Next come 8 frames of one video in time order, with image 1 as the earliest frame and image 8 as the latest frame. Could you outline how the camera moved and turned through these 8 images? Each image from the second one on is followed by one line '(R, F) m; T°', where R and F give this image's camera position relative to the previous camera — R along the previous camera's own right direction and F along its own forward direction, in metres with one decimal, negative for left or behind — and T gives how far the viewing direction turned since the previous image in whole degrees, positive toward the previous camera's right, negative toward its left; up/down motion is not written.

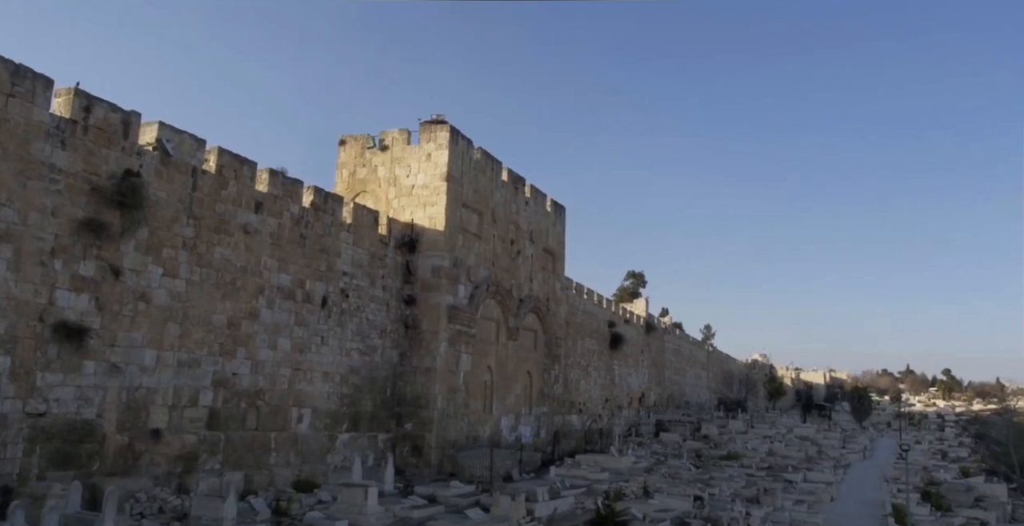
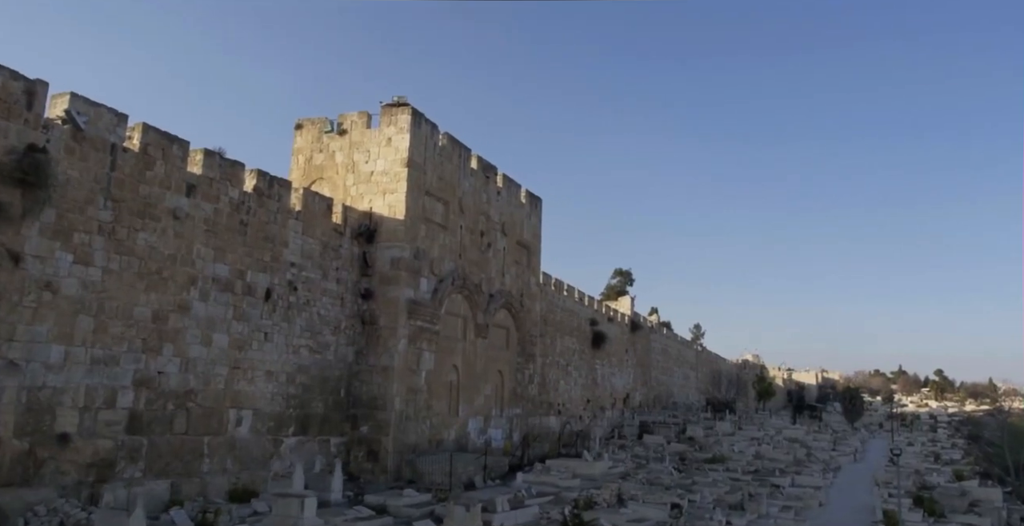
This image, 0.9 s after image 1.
(+0.5, +0.9) m; 0°
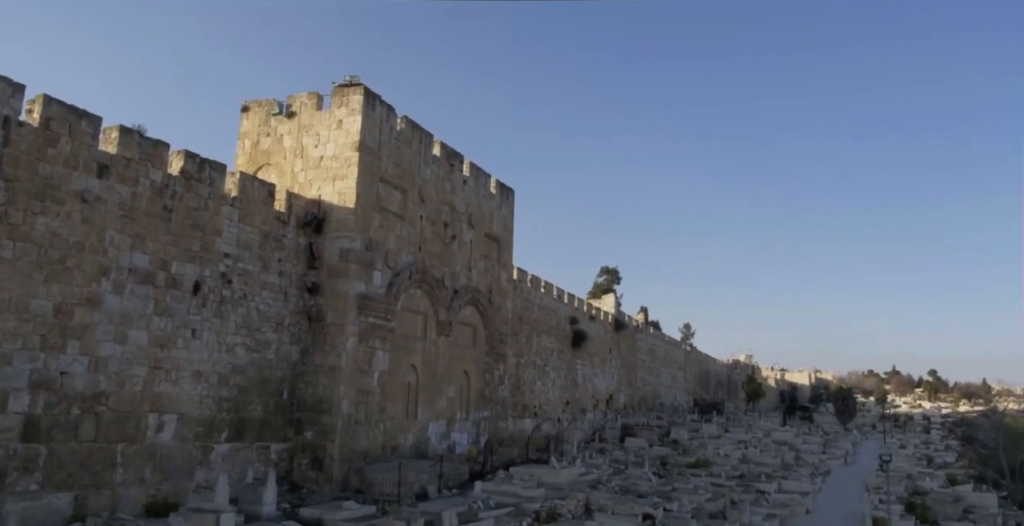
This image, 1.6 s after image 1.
(+0.6, +0.9) m; 0°
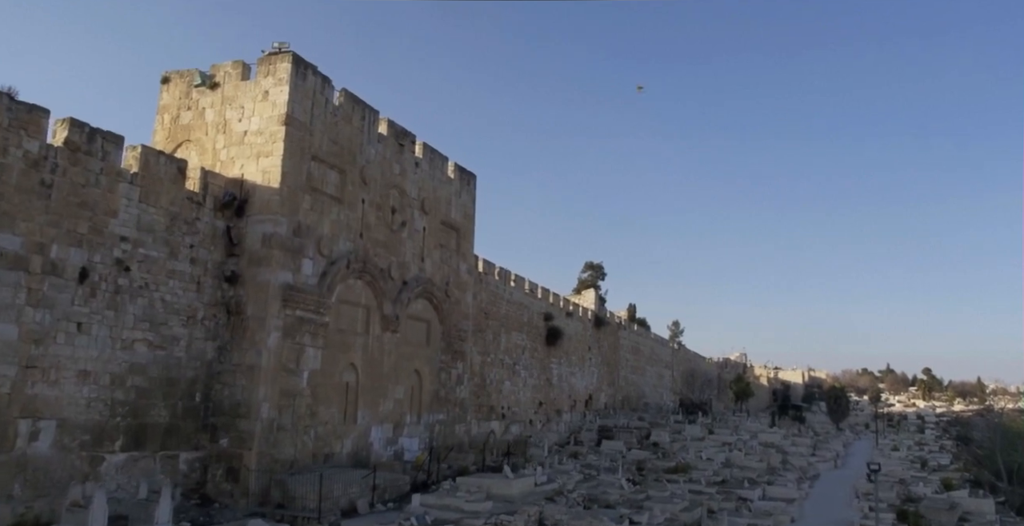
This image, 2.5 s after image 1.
(+0.8, +1.2) m; 0°
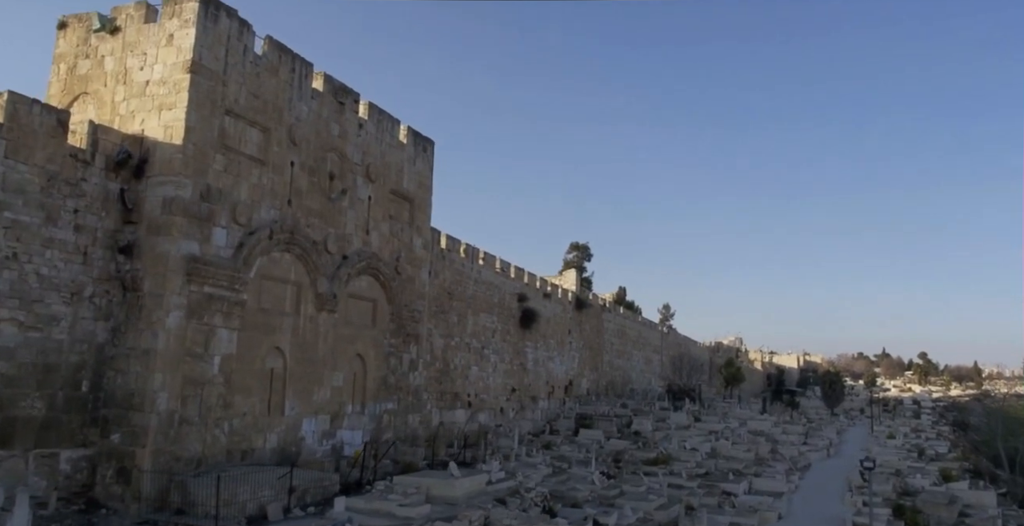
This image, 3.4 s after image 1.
(+0.7, +1.4) m; 0°
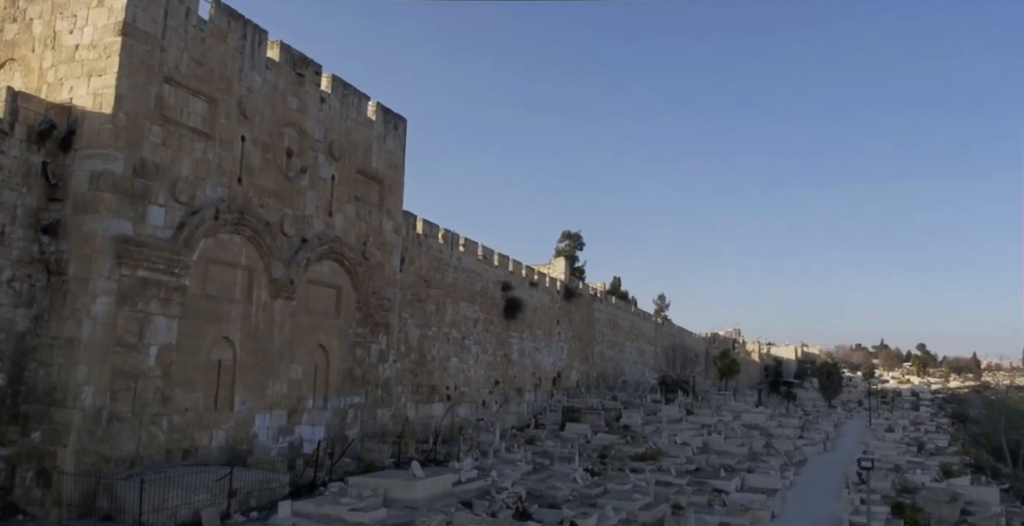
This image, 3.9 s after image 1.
(+0.4, +0.8) m; 0°
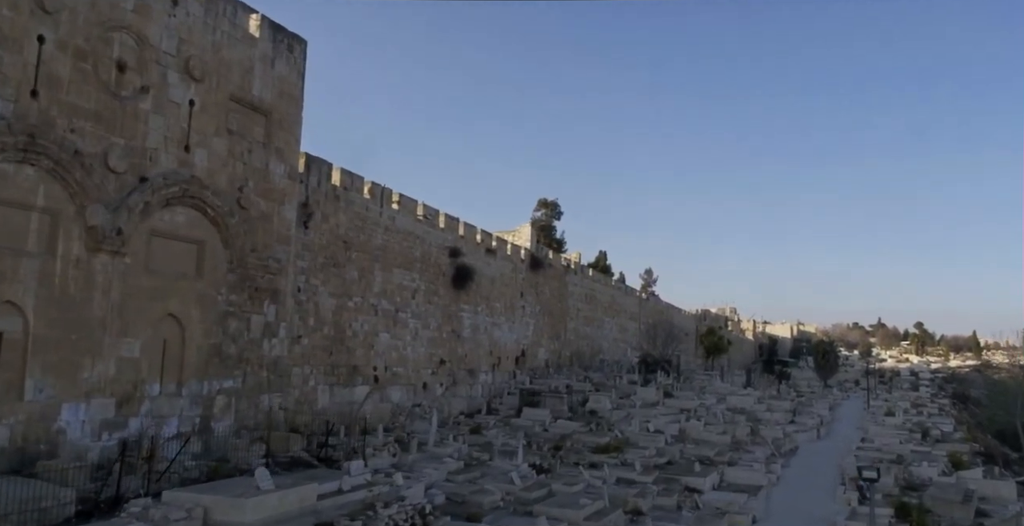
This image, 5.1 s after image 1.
(+1.1, +2.4) m; 0°
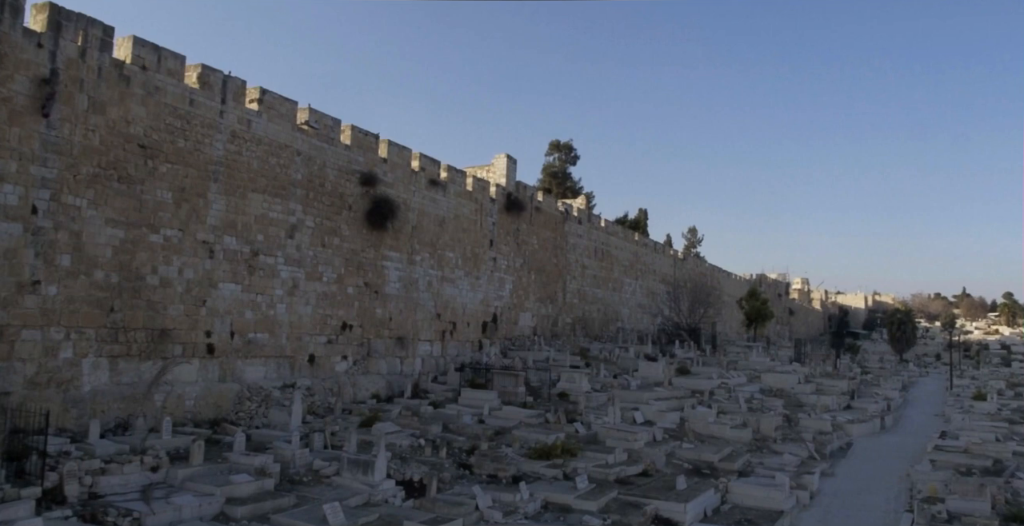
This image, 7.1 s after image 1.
(+2.2, +4.6) m; -5°
